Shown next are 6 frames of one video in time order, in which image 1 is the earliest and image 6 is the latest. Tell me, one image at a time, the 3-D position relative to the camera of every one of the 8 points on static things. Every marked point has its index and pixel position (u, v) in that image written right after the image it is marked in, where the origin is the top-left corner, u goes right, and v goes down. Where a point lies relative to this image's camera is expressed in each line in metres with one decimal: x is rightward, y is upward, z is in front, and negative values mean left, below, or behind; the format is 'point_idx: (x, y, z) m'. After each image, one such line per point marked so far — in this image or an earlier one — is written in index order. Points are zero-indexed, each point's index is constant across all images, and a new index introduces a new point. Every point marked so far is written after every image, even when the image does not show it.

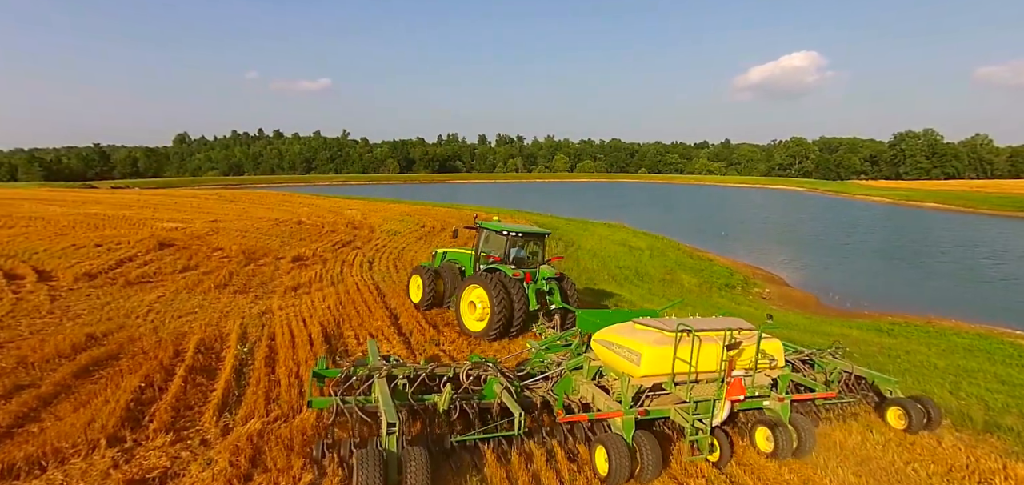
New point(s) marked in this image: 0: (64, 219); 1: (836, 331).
0: (-13.8, +0.7, +17.5) m
1: (+7.9, -2.2, +13.8) m
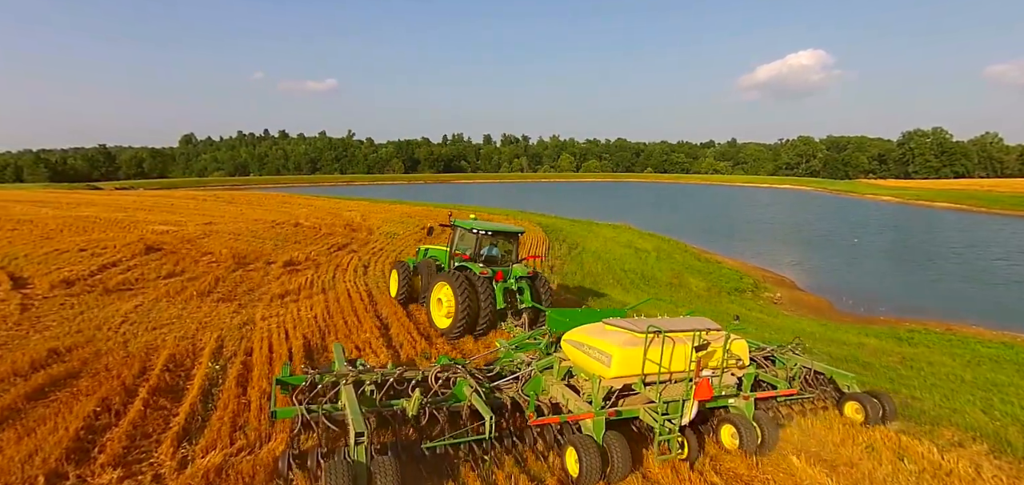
0: (-13.8, +0.6, +17.0) m
1: (+7.9, -2.2, +13.1) m
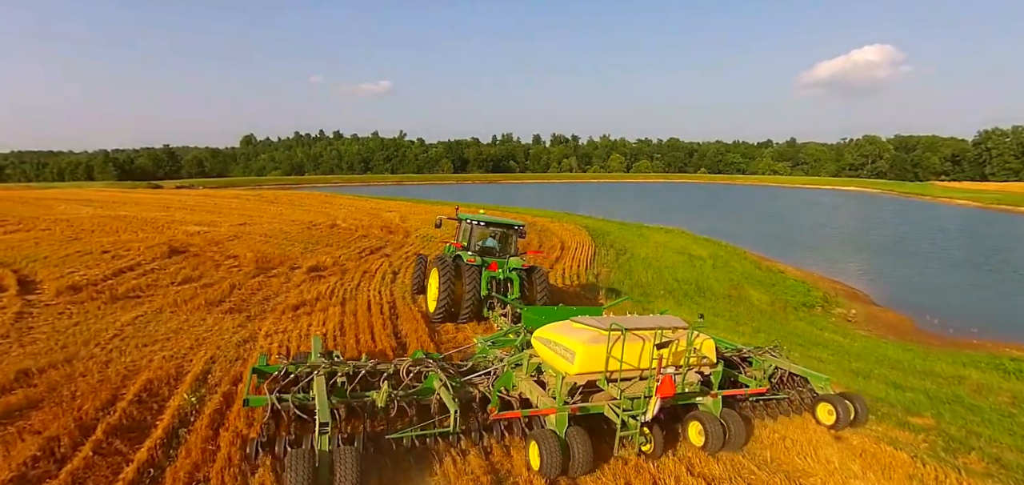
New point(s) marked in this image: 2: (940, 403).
0: (-12.6, +0.6, +16.9) m
1: (+8.6, -2.5, +11.1) m
2: (+6.7, -2.5, +8.9) m
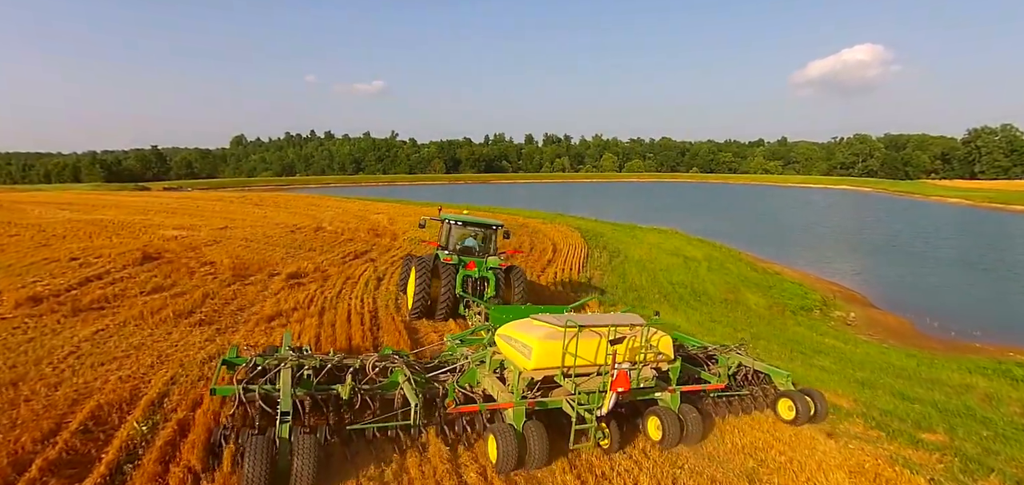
0: (-12.9, +0.5, +16.2) m
1: (+8.4, -2.6, +10.7) m
2: (+6.6, -2.6, +8.5) m
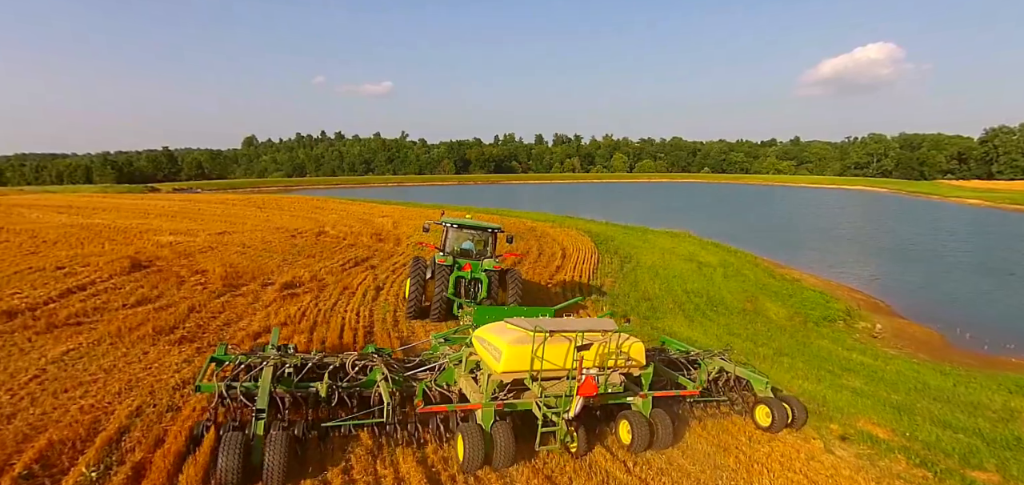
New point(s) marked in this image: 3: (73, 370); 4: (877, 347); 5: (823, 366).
0: (-12.7, +0.3, +15.7) m
1: (+8.5, -2.8, +9.9) m
2: (+6.6, -2.8, +7.6) m
3: (-5.4, -1.6, +7.0) m
4: (+8.8, -2.5, +13.7) m
5: (+6.0, -2.4, +10.9) m
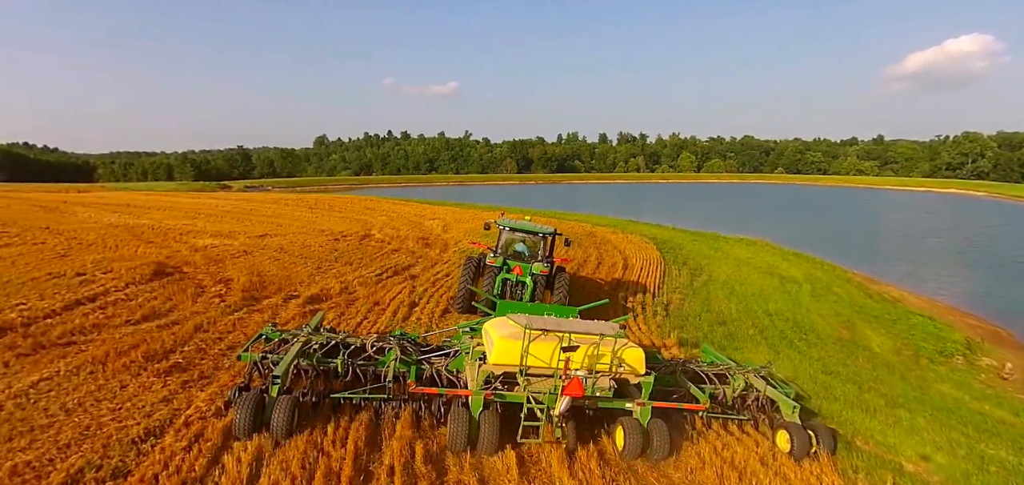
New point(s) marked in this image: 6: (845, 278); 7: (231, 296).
0: (-11.3, +0.3, +15.4) m
1: (+9.1, -3.2, +7.3) m
2: (+7.0, -3.2, +5.3) m
3: (-5.0, -1.7, +5.9) m
4: (+9.8, -2.9, +11.1) m
5: (+6.7, -2.8, +8.6) m
6: (+11.5, -1.2, +19.5) m
7: (-5.2, -1.0, +10.5) m
